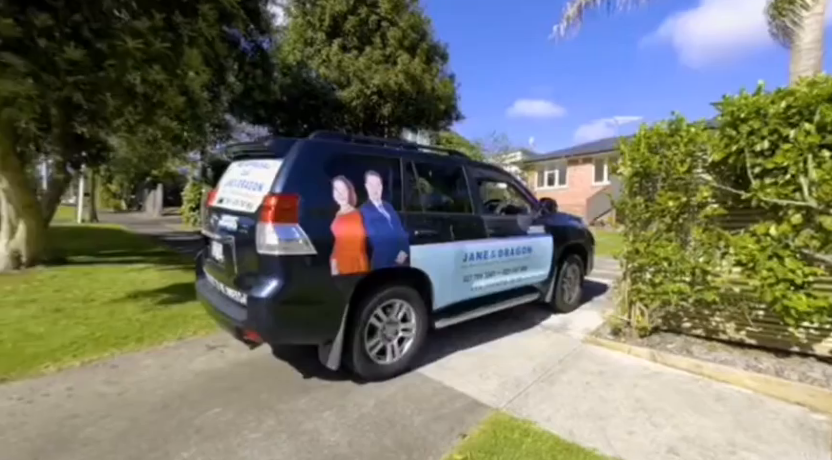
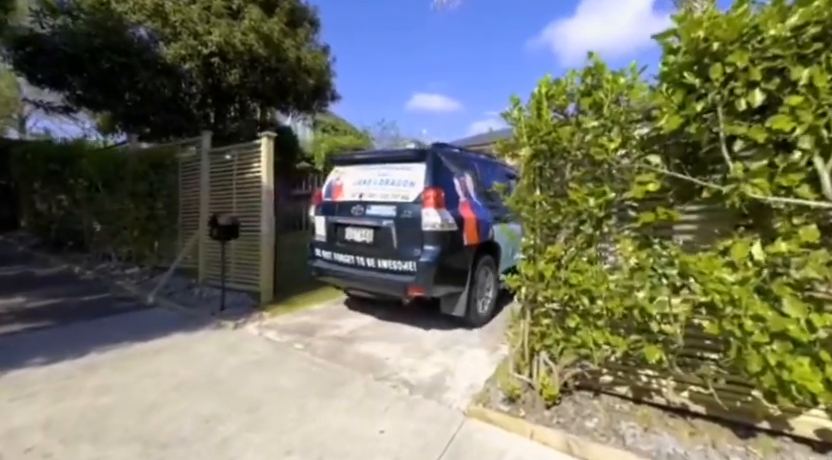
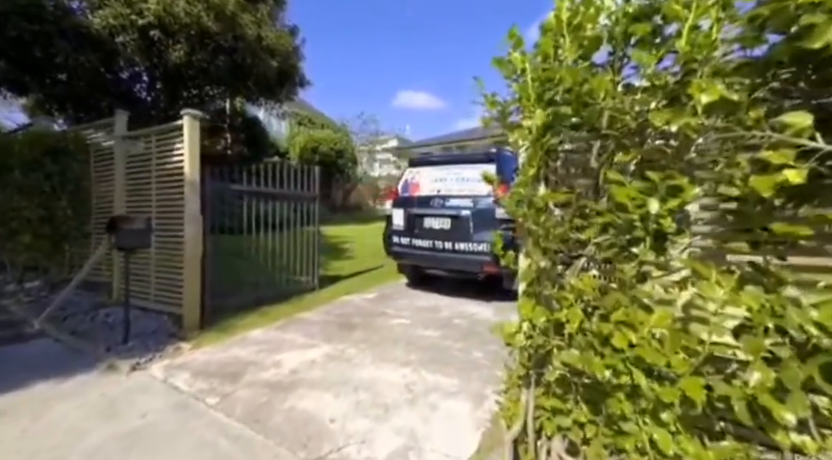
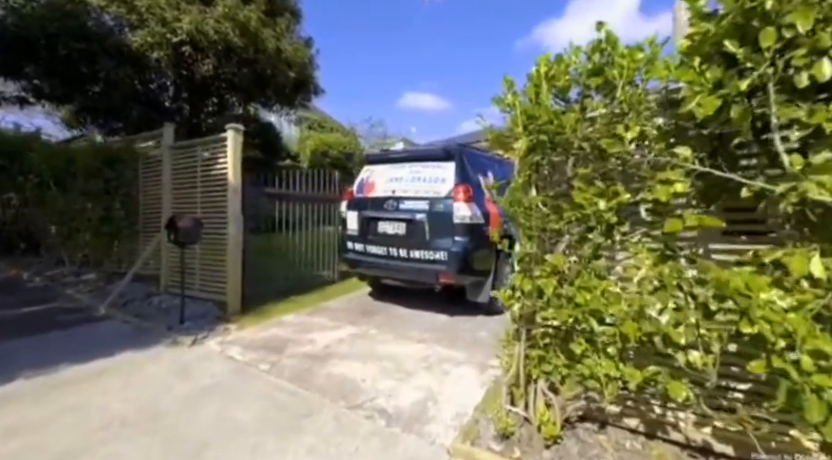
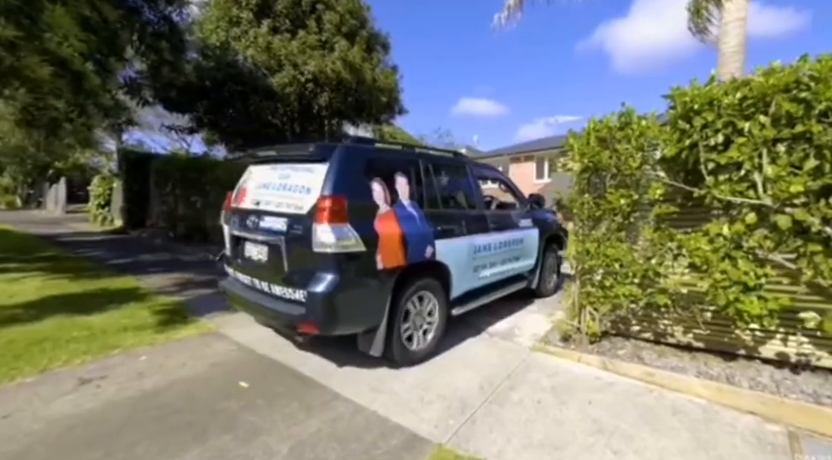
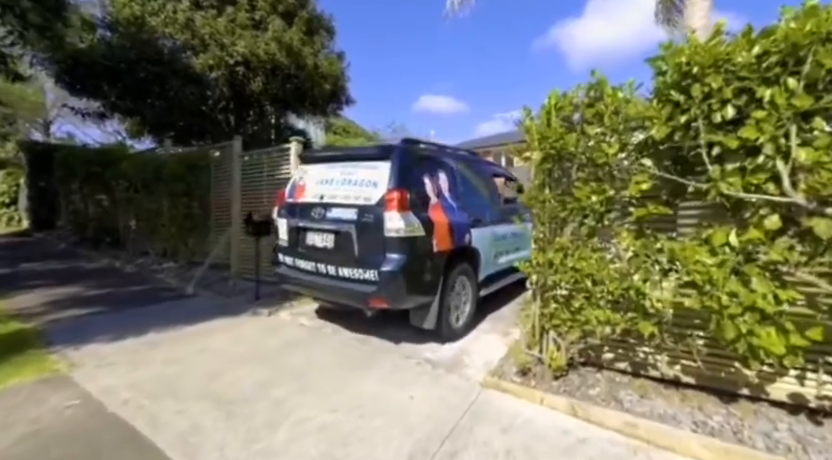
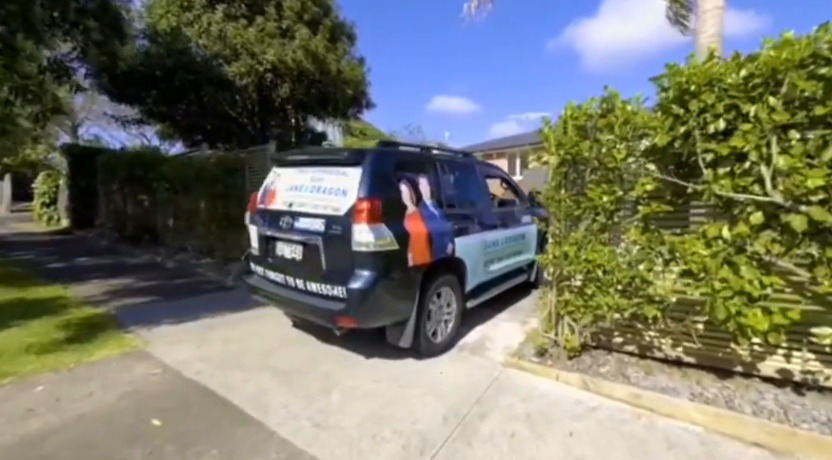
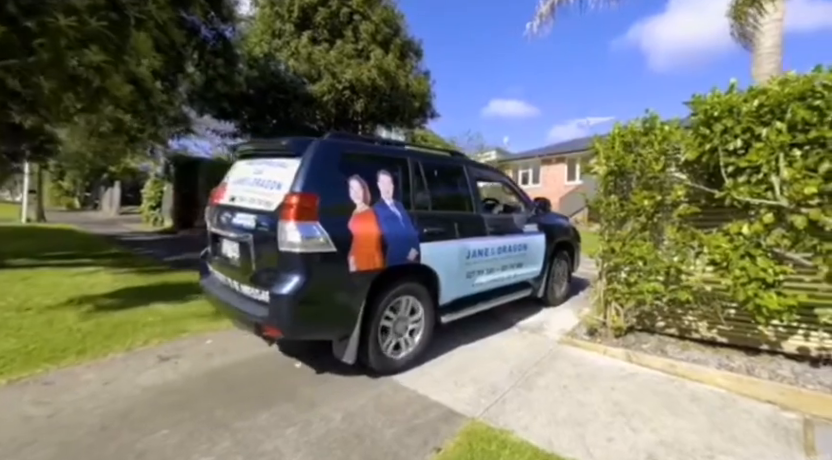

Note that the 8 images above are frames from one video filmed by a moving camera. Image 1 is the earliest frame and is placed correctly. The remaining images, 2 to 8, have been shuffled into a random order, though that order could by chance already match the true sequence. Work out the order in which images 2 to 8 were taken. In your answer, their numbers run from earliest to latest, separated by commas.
8, 5, 7, 6, 2, 4, 3
